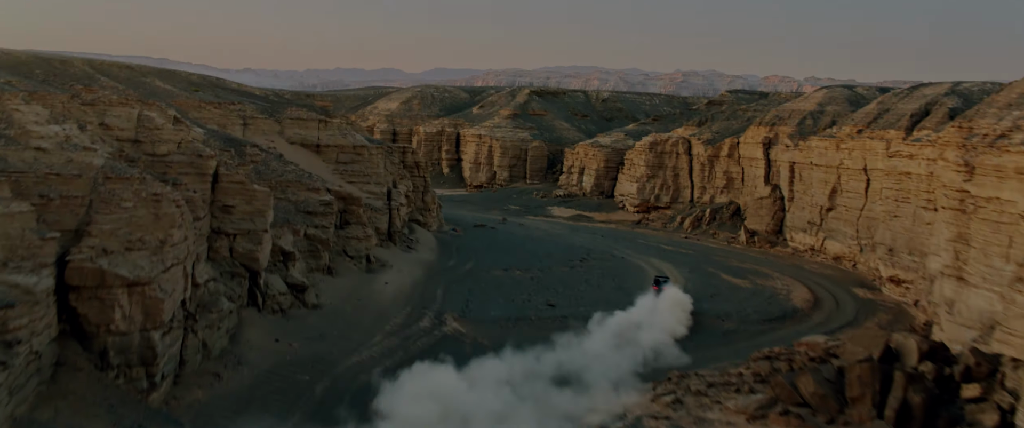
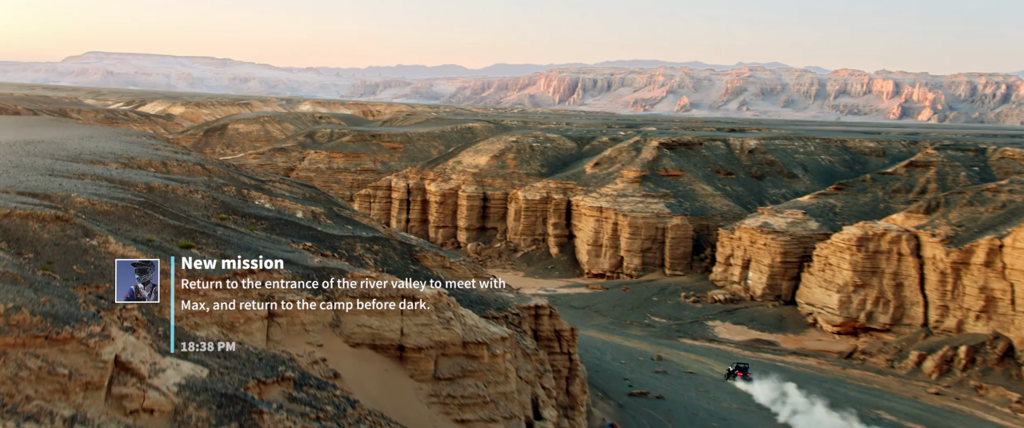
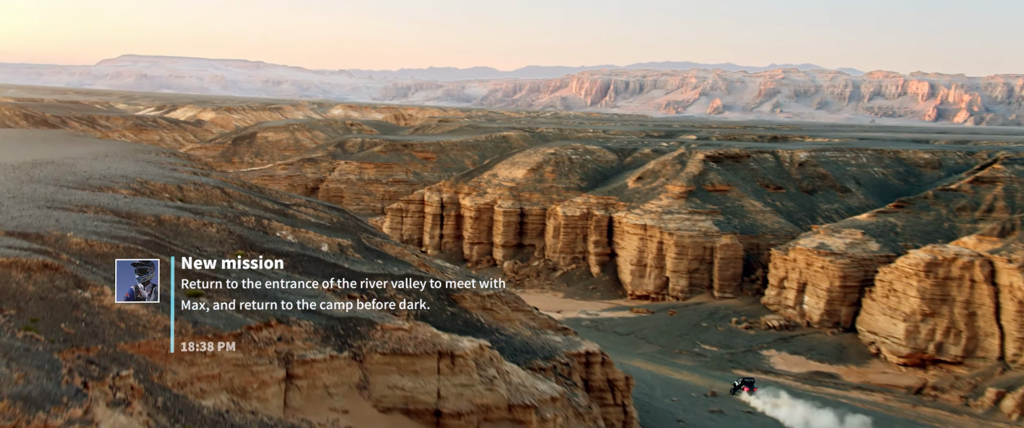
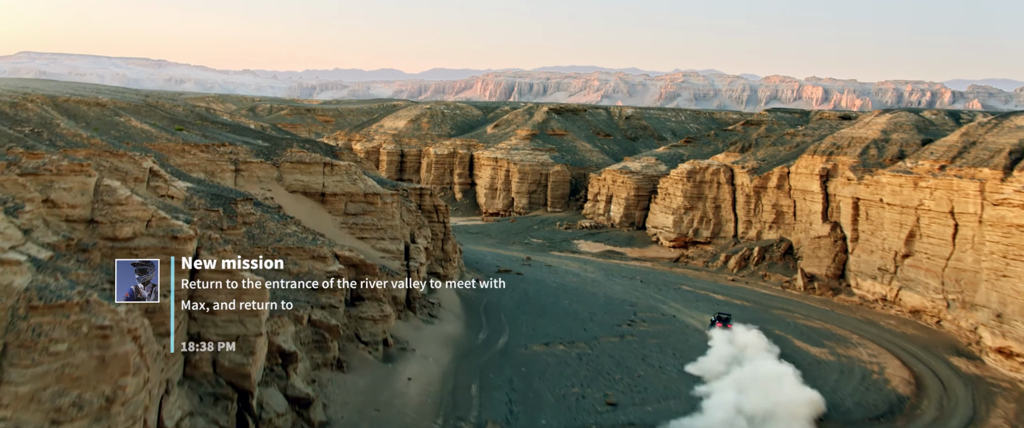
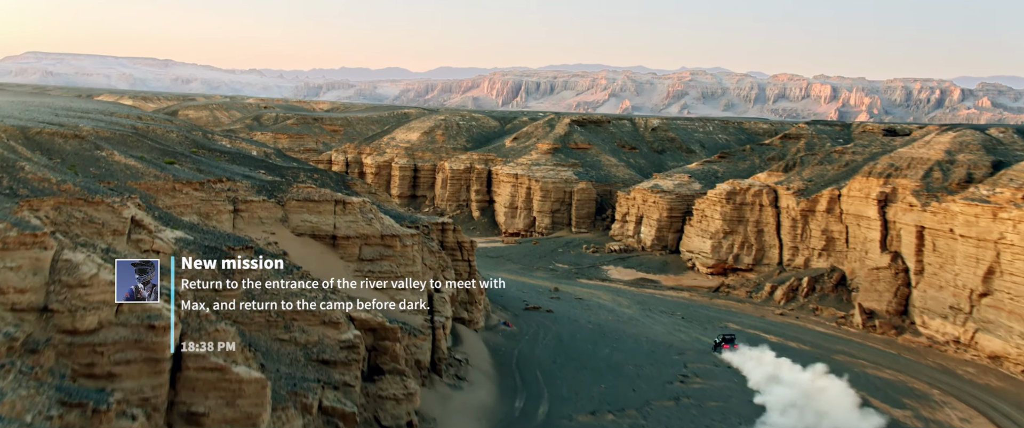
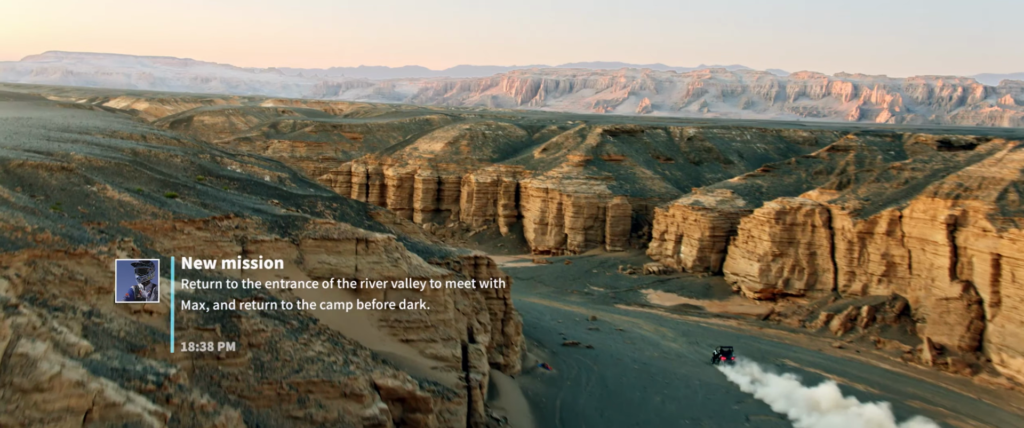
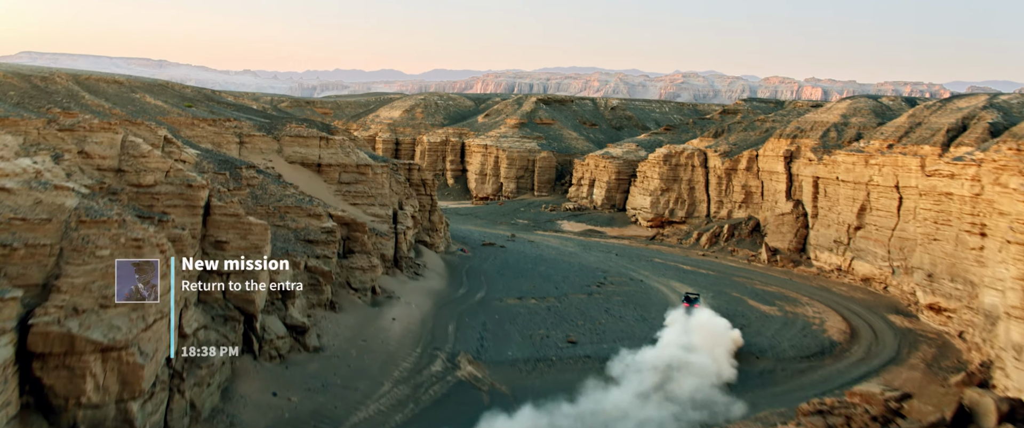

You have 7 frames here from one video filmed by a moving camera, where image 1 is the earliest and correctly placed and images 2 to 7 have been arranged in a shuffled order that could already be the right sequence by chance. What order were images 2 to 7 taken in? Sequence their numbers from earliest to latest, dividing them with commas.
7, 4, 5, 6, 2, 3
